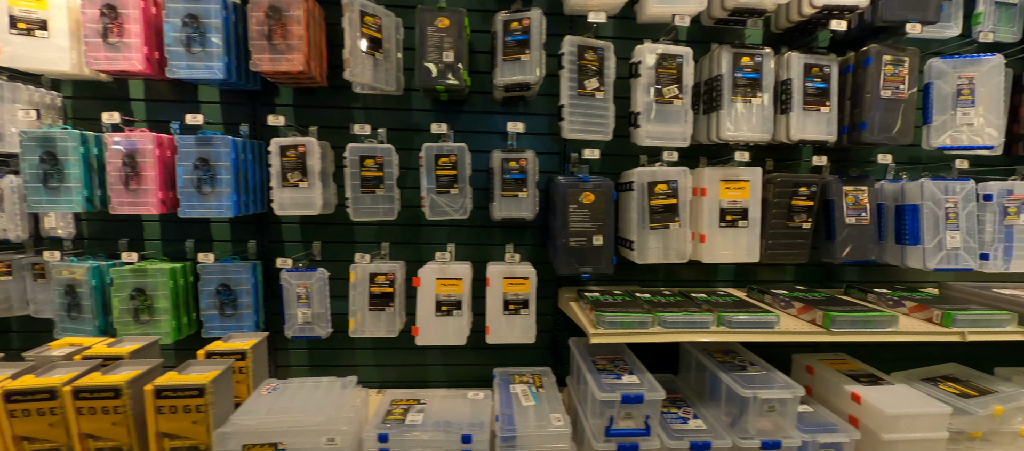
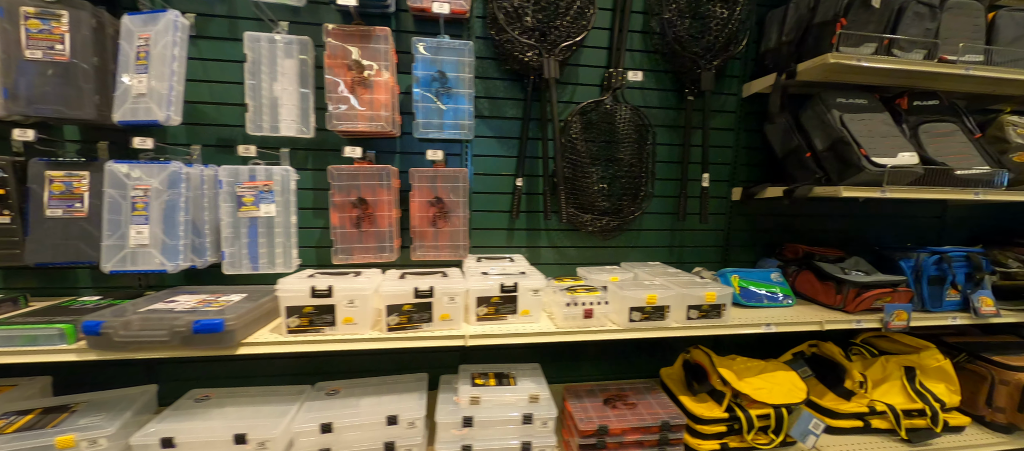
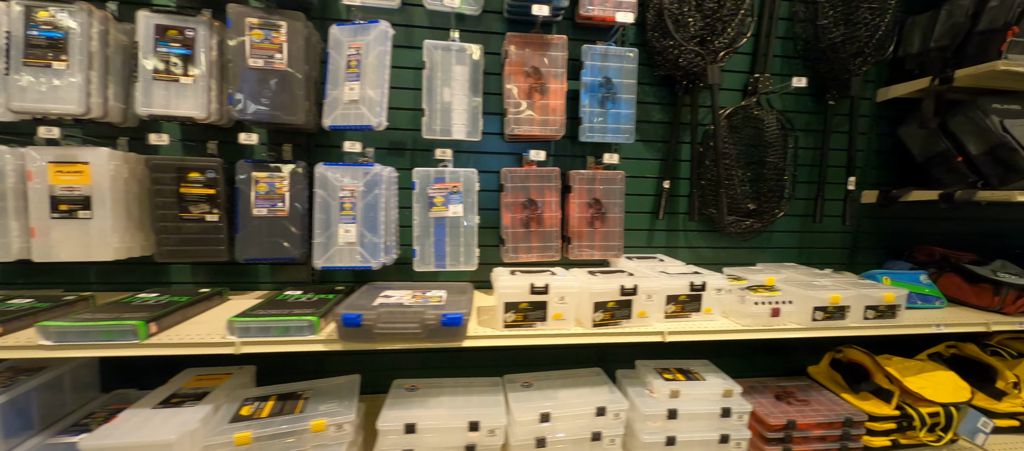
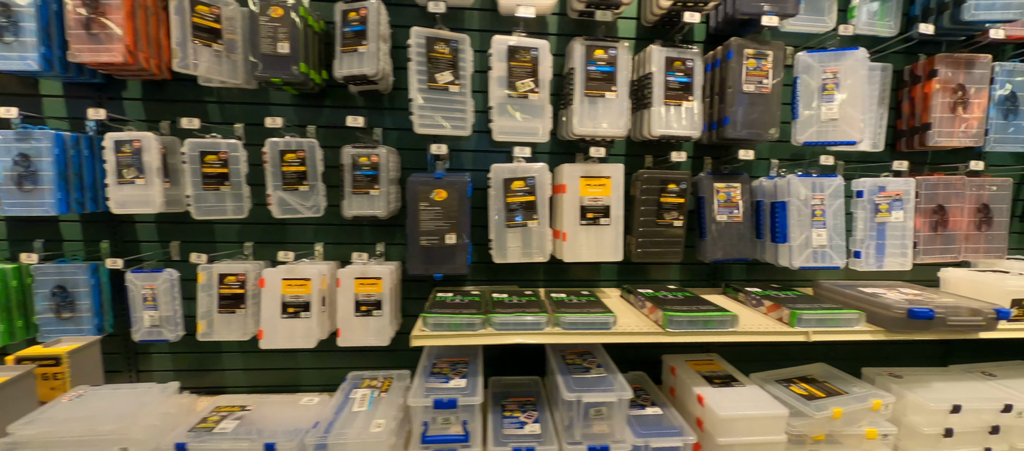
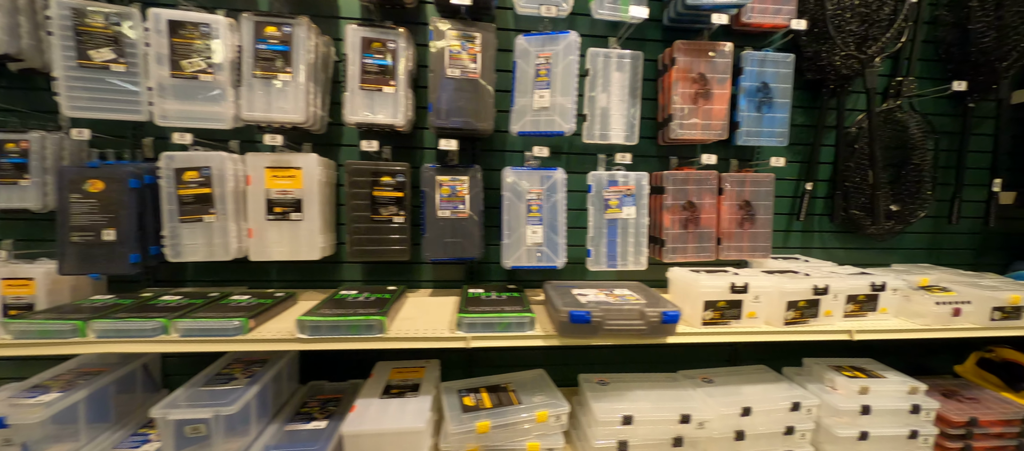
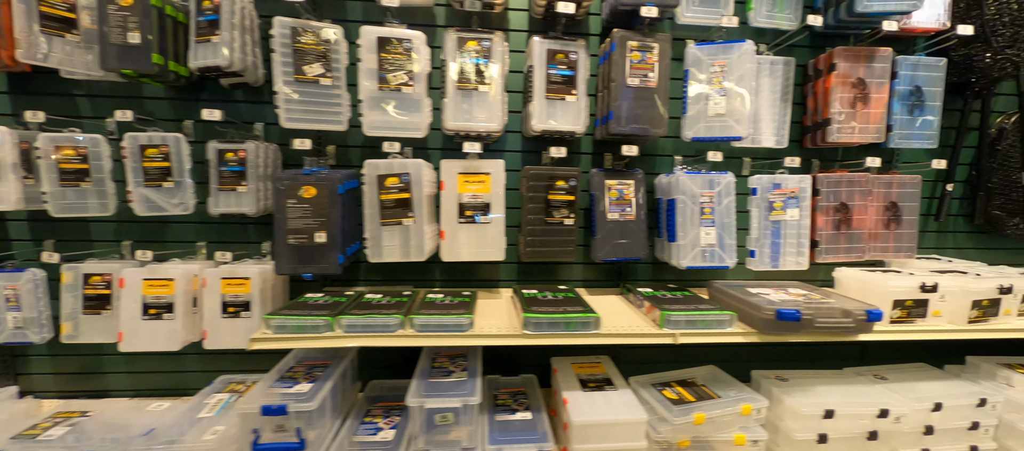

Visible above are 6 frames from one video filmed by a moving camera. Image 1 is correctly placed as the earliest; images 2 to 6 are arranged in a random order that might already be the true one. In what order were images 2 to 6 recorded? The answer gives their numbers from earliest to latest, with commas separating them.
4, 6, 5, 3, 2
